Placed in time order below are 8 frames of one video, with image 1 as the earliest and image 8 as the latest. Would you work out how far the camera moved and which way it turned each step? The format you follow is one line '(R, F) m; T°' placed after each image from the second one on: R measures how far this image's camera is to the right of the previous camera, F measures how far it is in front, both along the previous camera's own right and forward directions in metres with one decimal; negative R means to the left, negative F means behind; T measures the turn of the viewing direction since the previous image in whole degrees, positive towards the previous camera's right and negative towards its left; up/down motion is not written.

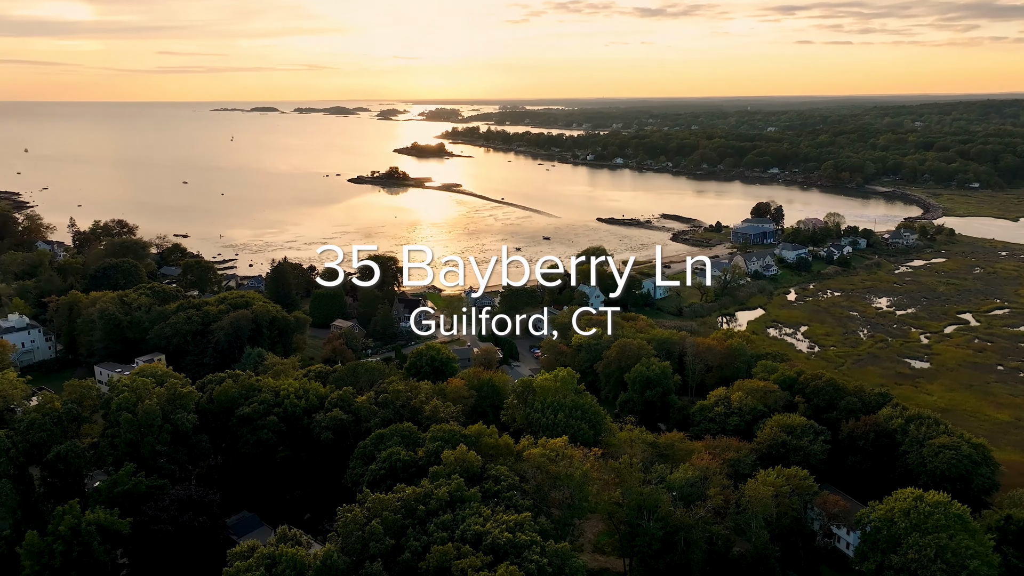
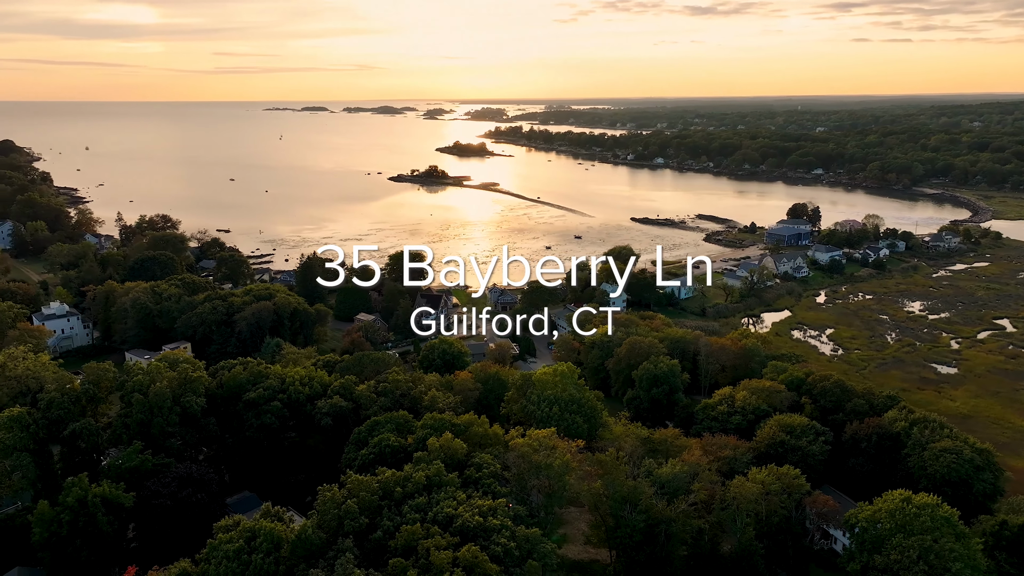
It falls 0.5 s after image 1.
(+1.1, -0.3) m; -3°
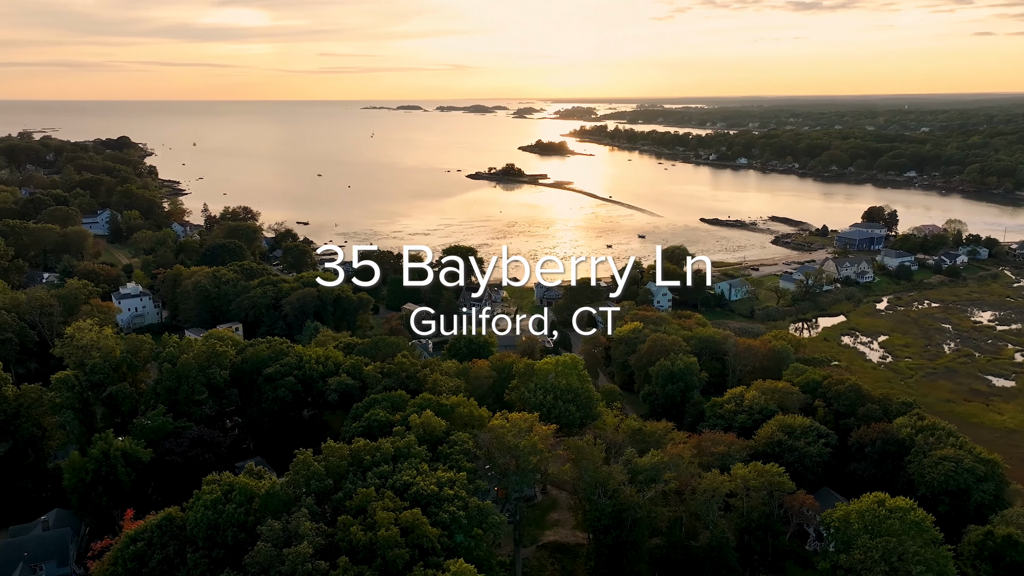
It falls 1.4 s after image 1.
(+2.2, -0.6) m; -7°
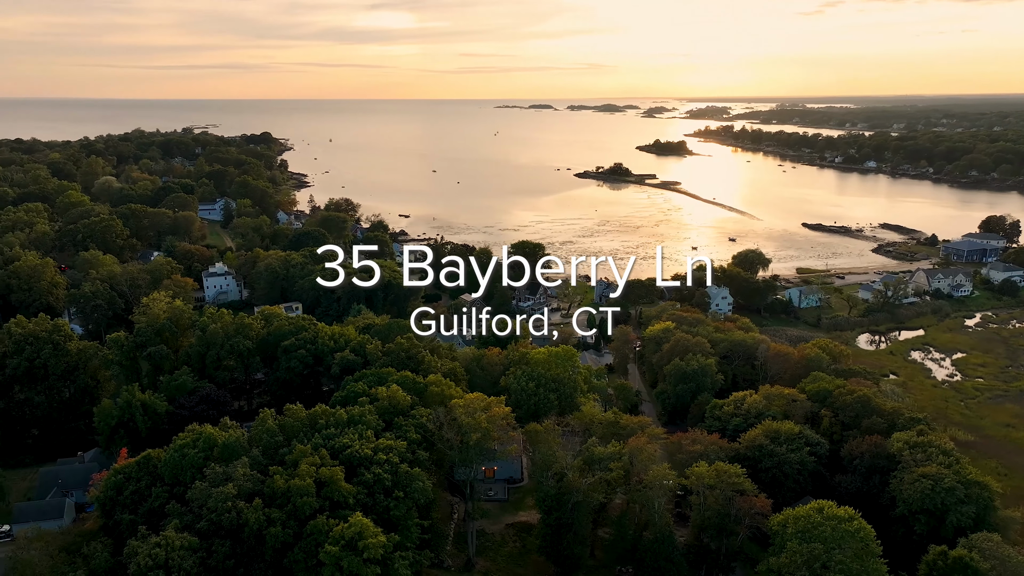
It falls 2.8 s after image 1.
(+3.5, -0.6) m; -10°
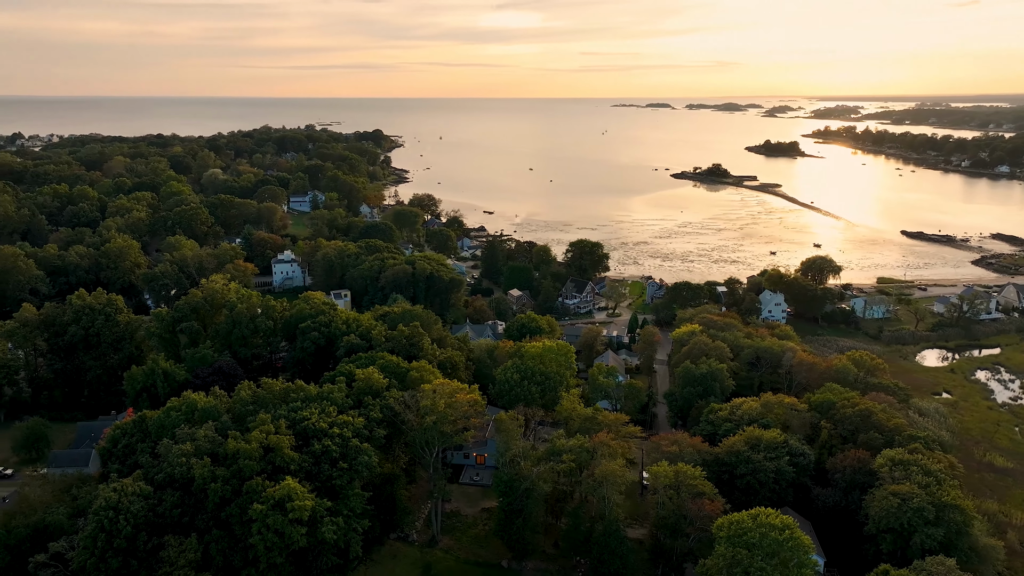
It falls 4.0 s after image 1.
(+3.2, -0.4) m; -9°
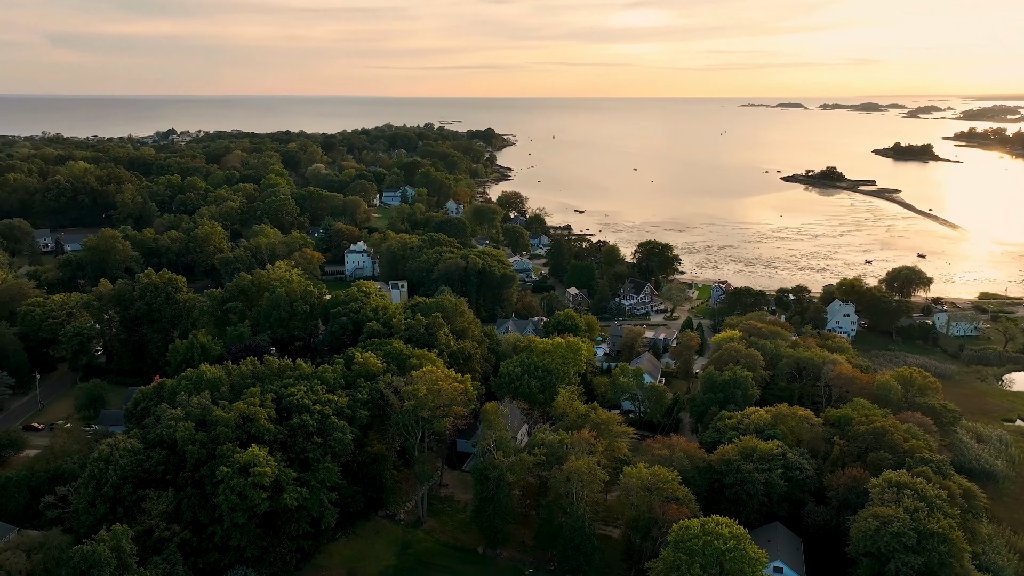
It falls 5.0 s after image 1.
(+3.0, -0.1) m; -9°
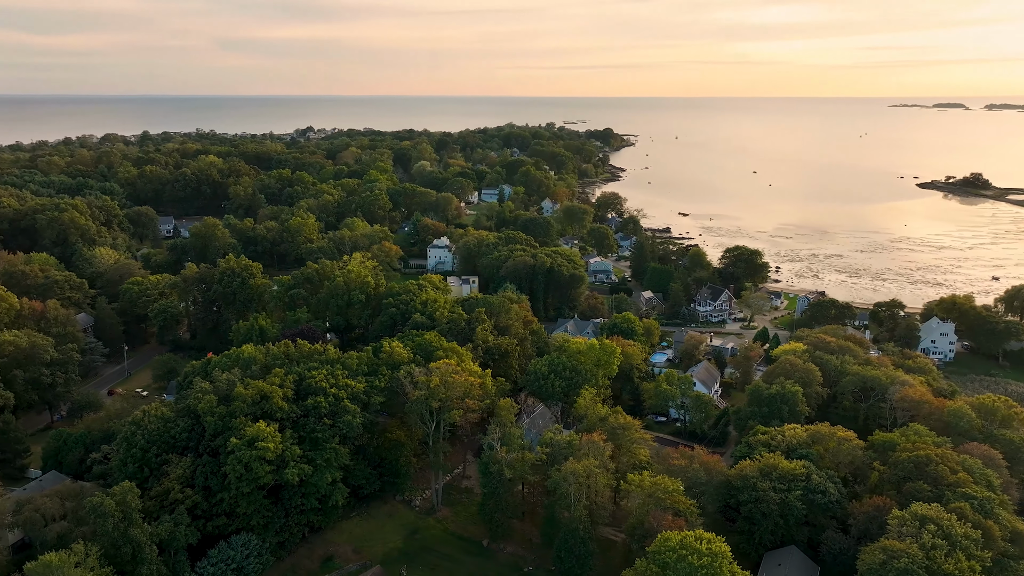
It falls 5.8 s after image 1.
(+2.5, +0.1) m; -10°
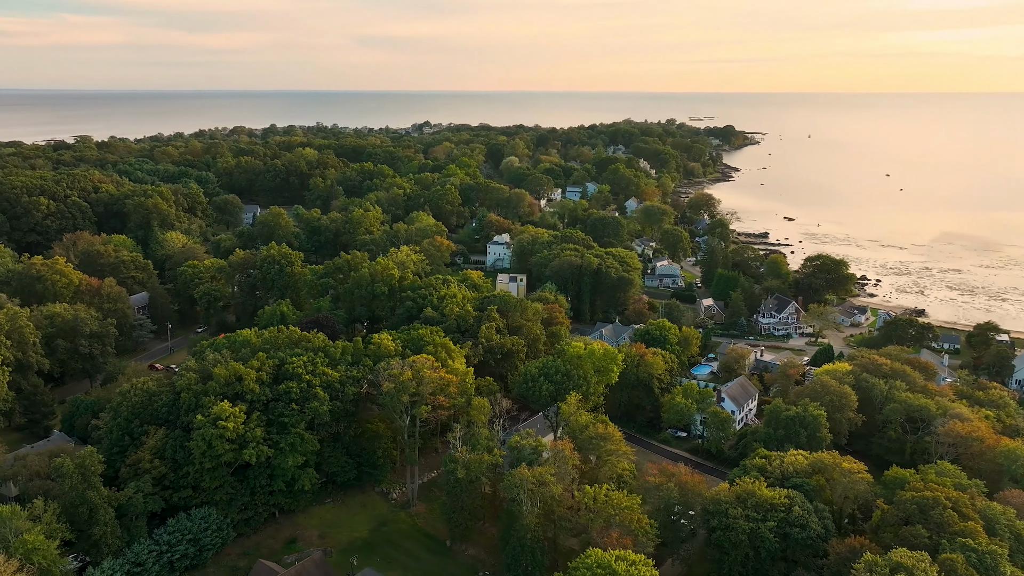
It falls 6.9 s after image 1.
(+3.3, +0.7) m; -9°
